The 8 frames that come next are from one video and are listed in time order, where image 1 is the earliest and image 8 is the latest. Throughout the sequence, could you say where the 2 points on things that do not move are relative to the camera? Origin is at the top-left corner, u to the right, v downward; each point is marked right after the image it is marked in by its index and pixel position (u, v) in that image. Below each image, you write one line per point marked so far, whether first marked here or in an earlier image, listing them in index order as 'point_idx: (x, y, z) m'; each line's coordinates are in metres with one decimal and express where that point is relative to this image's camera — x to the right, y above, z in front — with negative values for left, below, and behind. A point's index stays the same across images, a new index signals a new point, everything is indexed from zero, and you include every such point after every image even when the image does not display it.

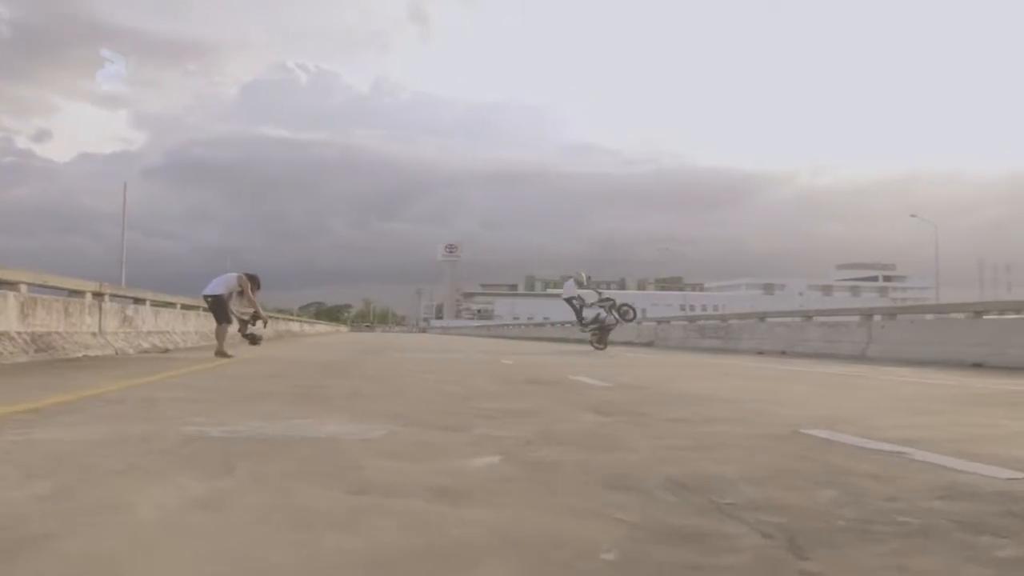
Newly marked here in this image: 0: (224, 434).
0: (-2.4, -1.3, +7.9) m
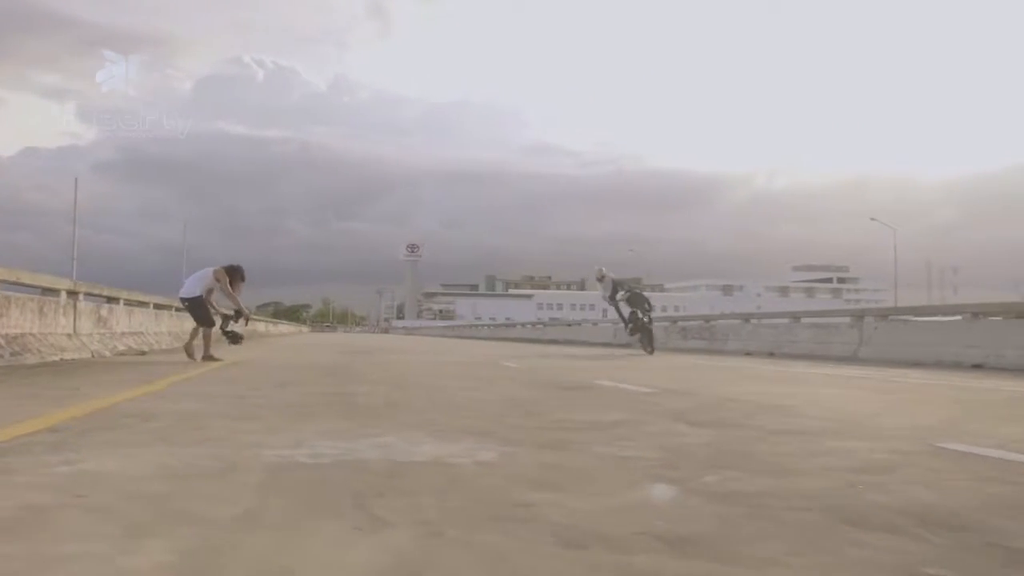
0: (-1.4, -1.2, +6.5) m
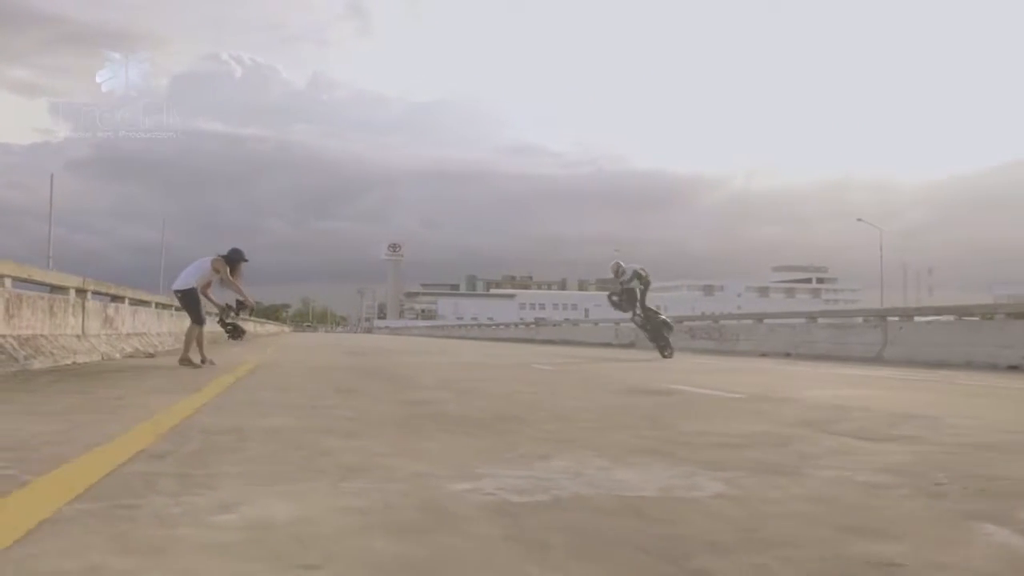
0: (+0.1, -1.2, +5.1) m
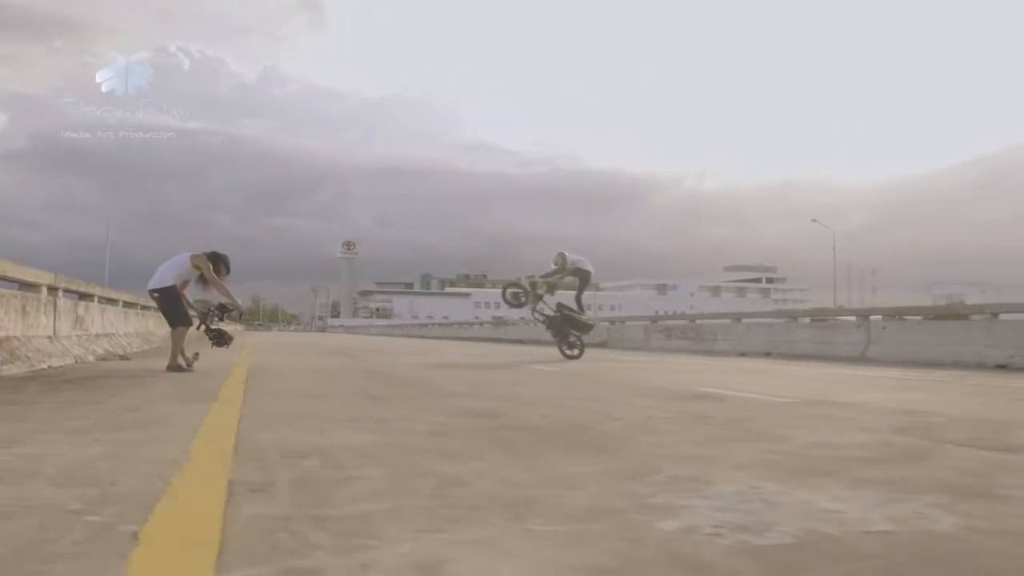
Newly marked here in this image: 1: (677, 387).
0: (+1.1, -1.1, +4.1) m
1: (+3.1, -1.8, +17.3) m
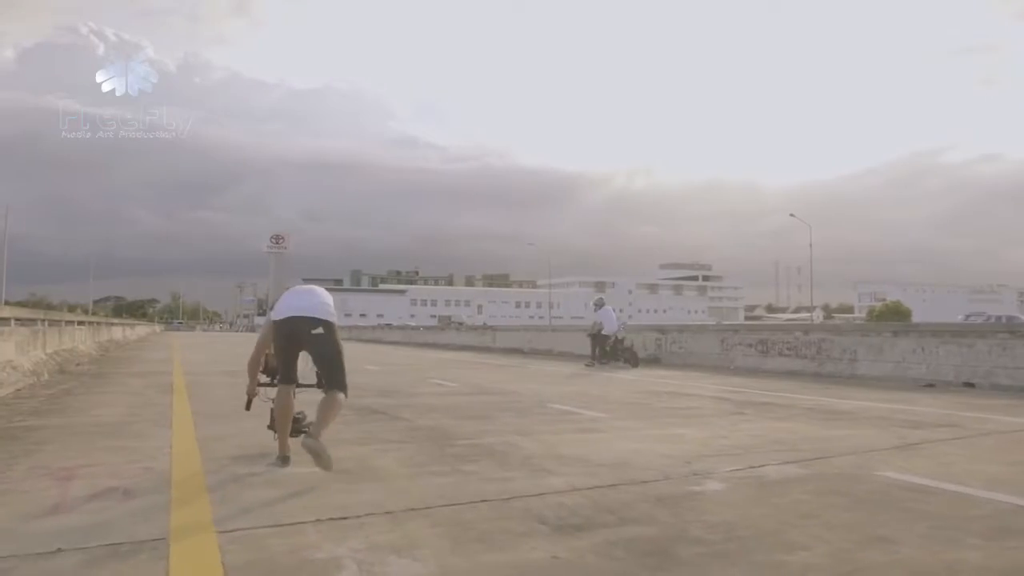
0: (+4.2, -1.2, -2.8) m
1: (+5.1, -1.9, +10.5) m
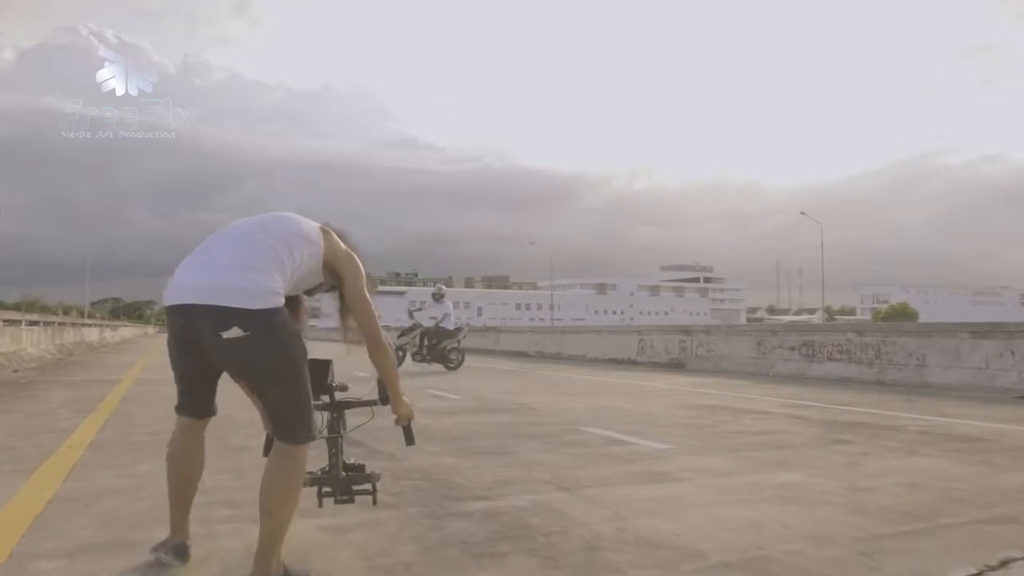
0: (+4.4, -1.1, -5.4) m
1: (+5.3, -1.7, +7.9) m
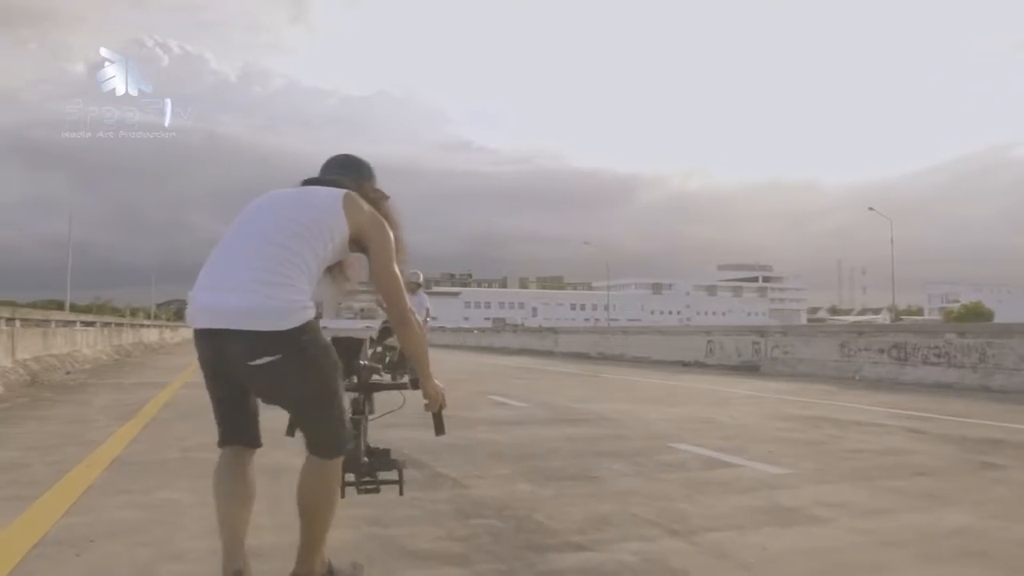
0: (+4.2, -1.0, -6.6) m
1: (+5.8, -1.7, +6.6) m
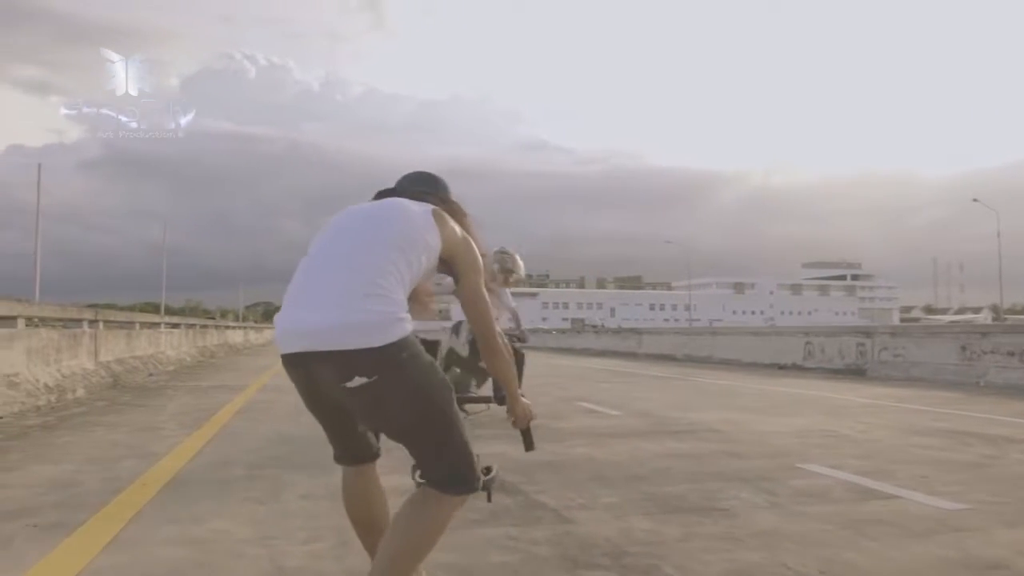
0: (+3.7, -1.0, -7.8) m
1: (+6.5, -1.6, +5.2) m
